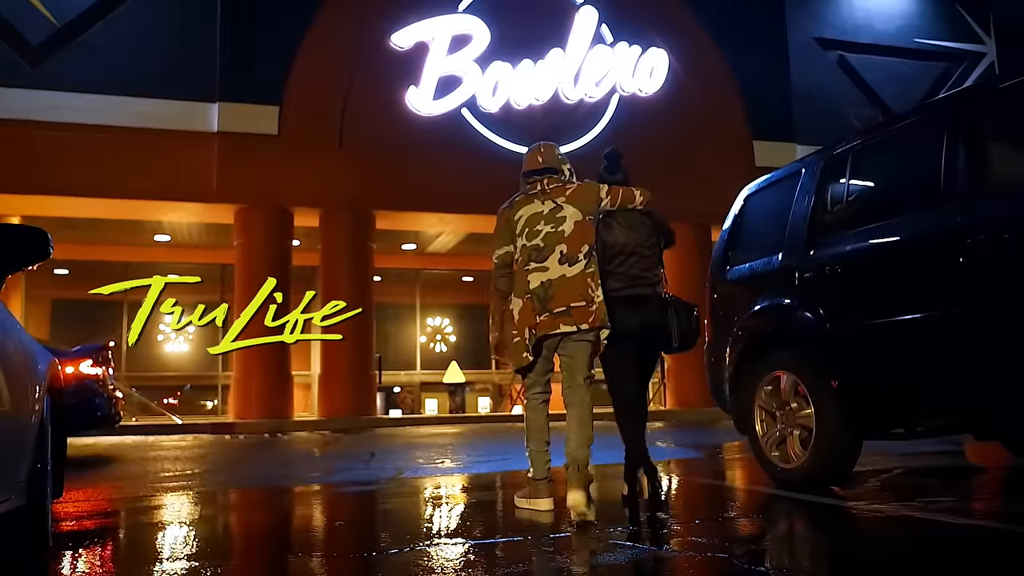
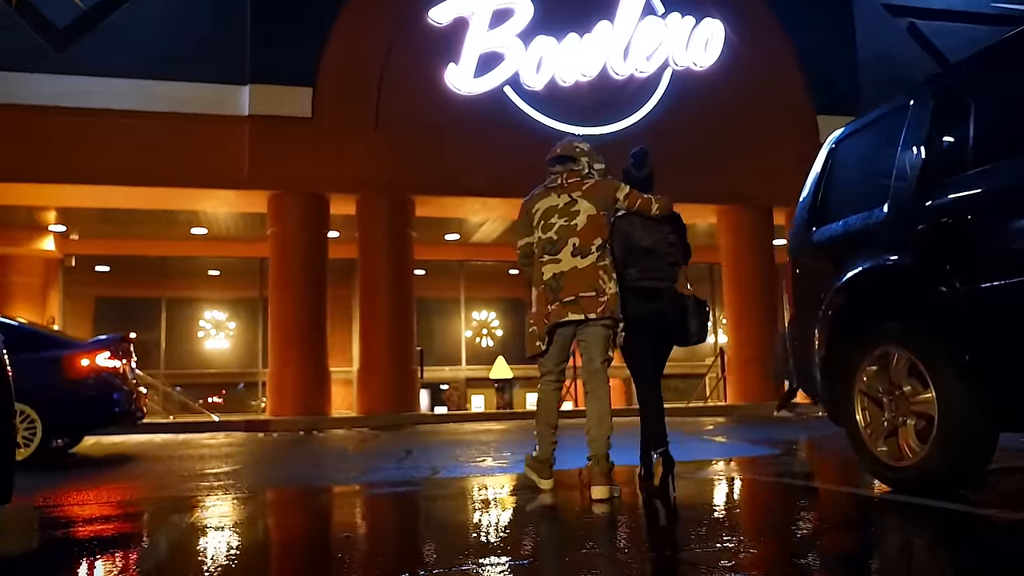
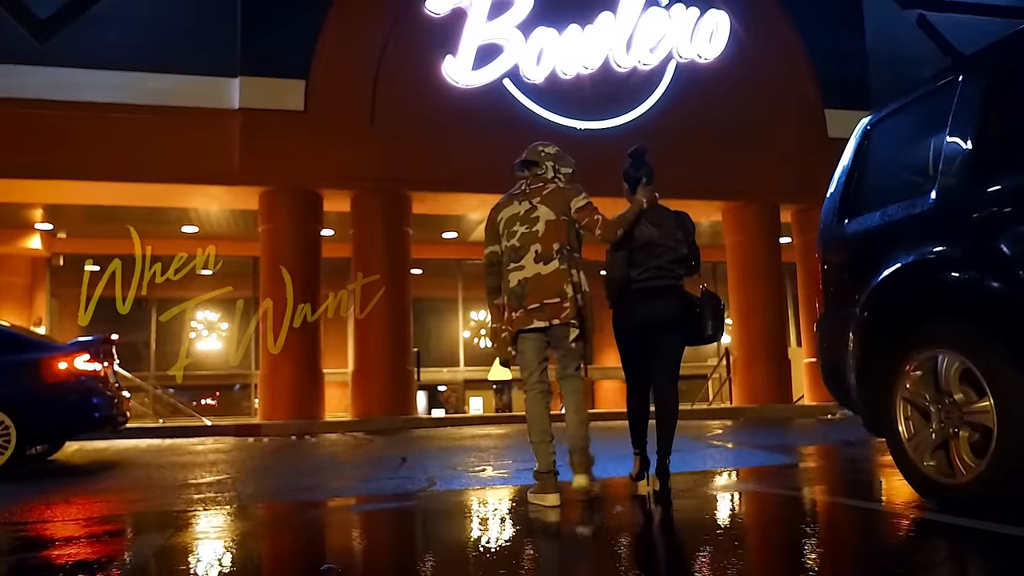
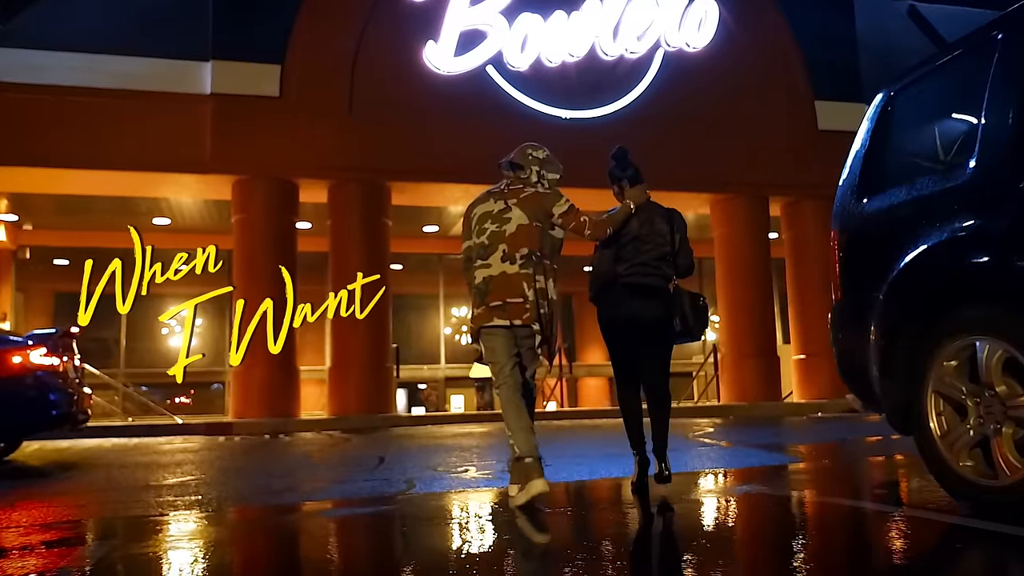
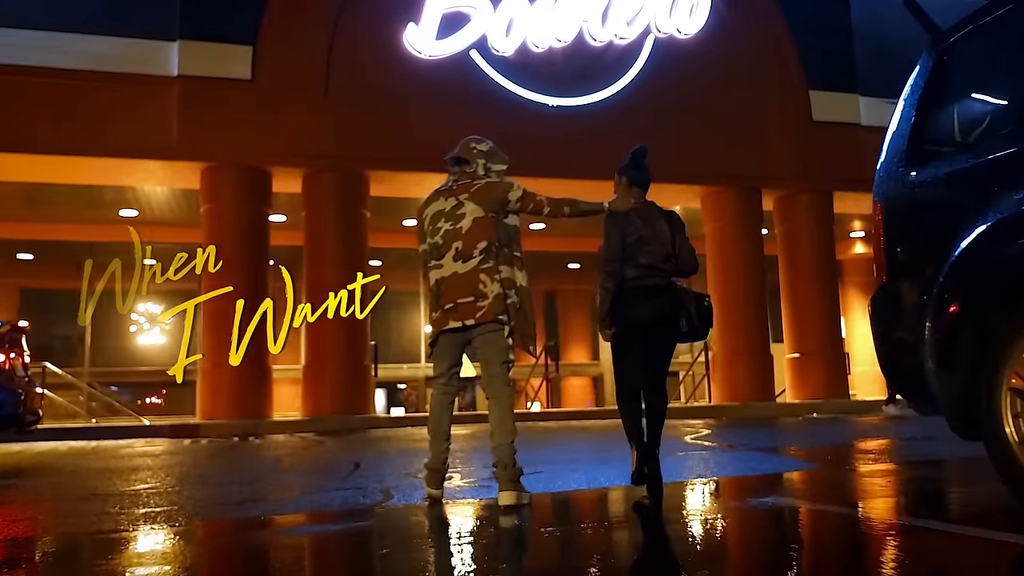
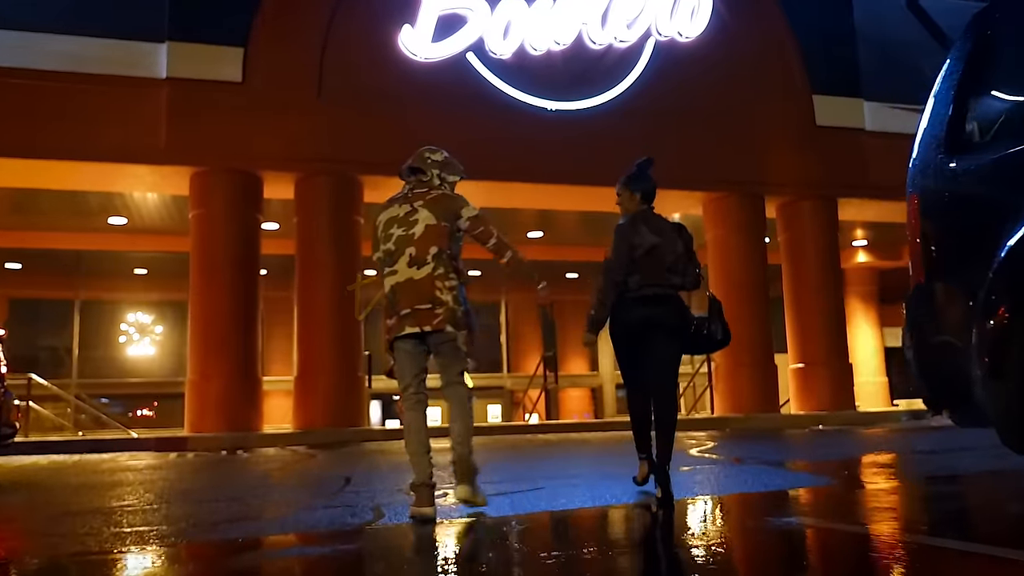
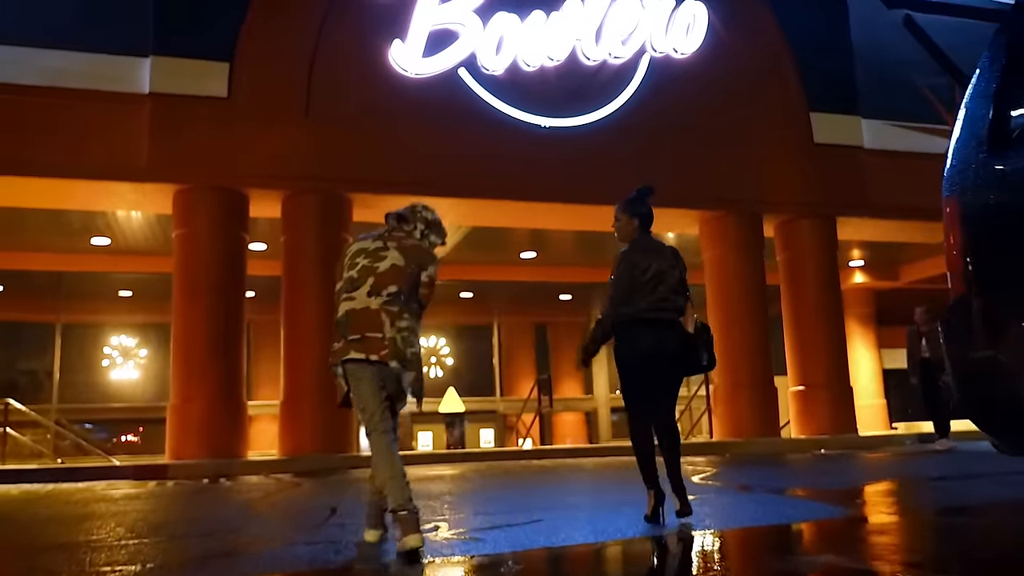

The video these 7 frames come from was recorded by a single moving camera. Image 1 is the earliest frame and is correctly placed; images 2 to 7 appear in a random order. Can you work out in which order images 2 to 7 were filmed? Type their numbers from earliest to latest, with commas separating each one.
2, 3, 4, 5, 6, 7
